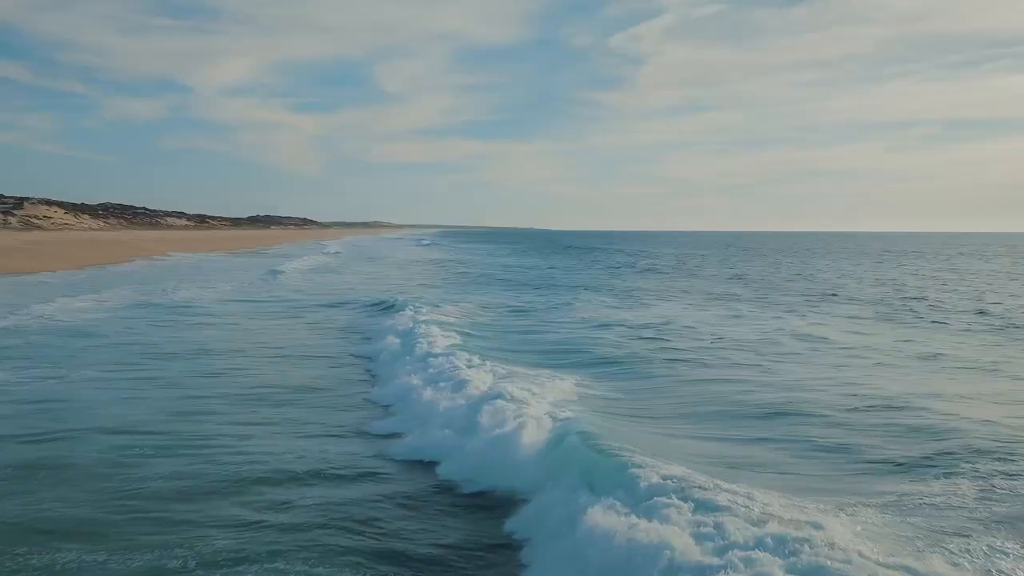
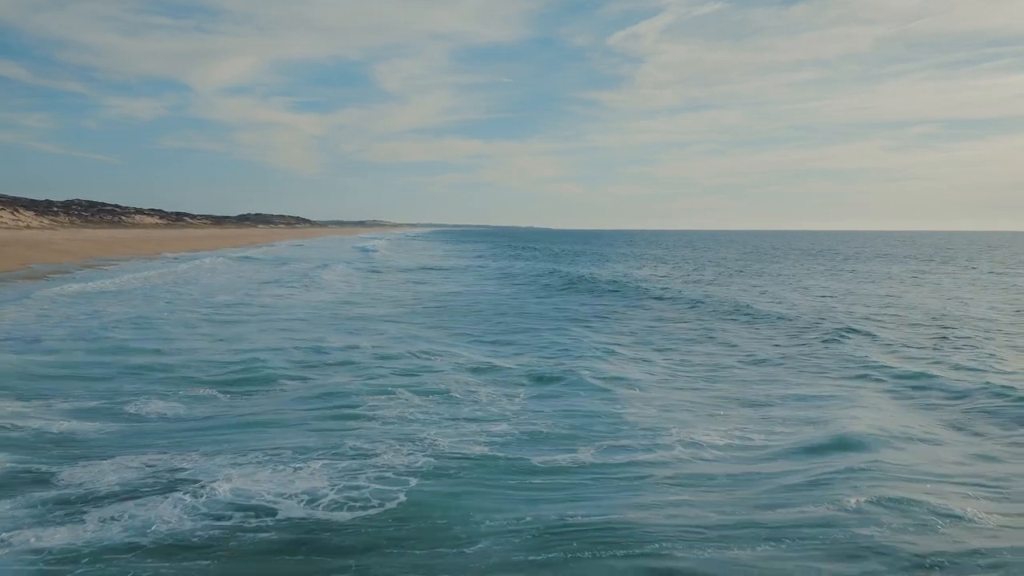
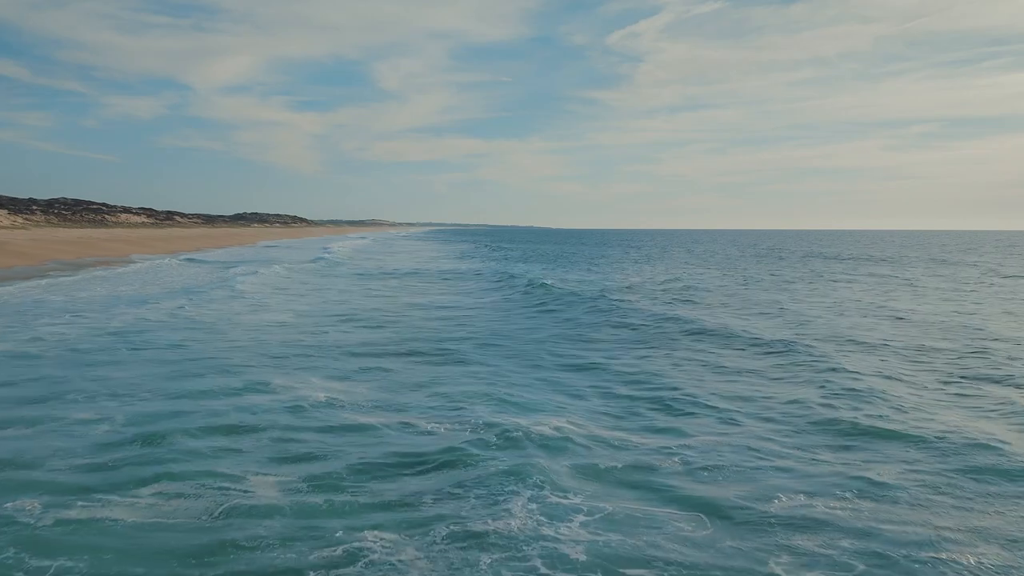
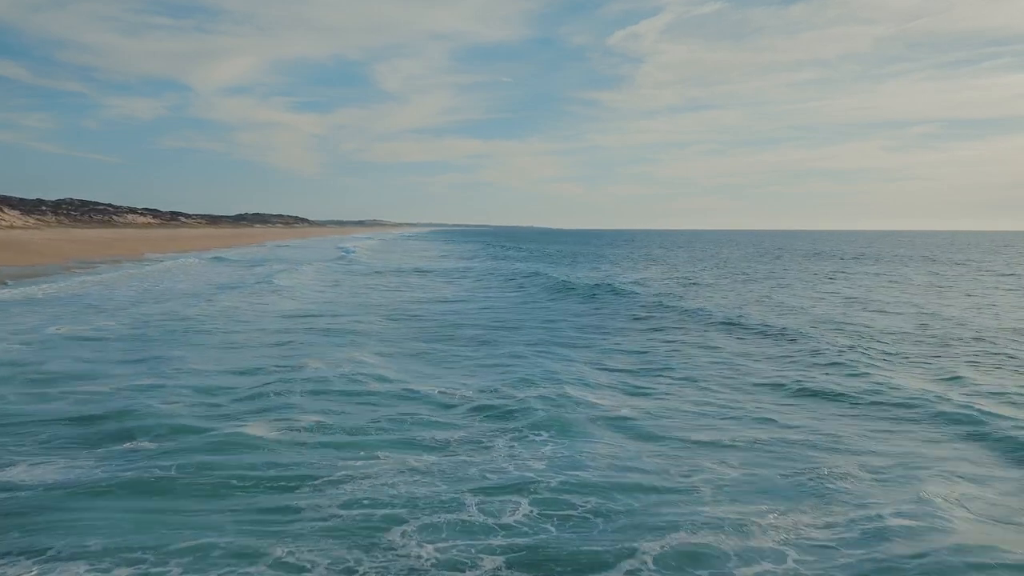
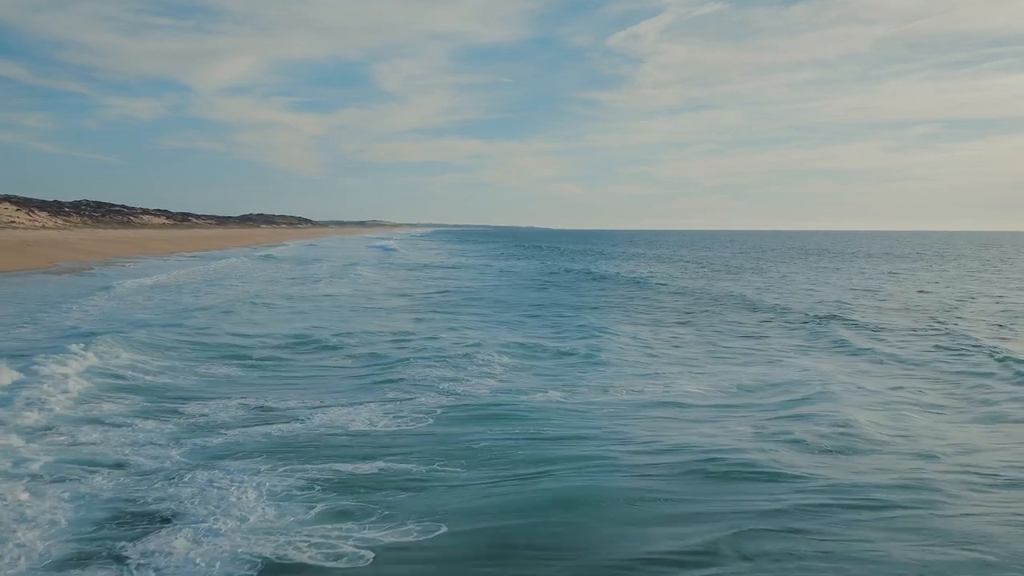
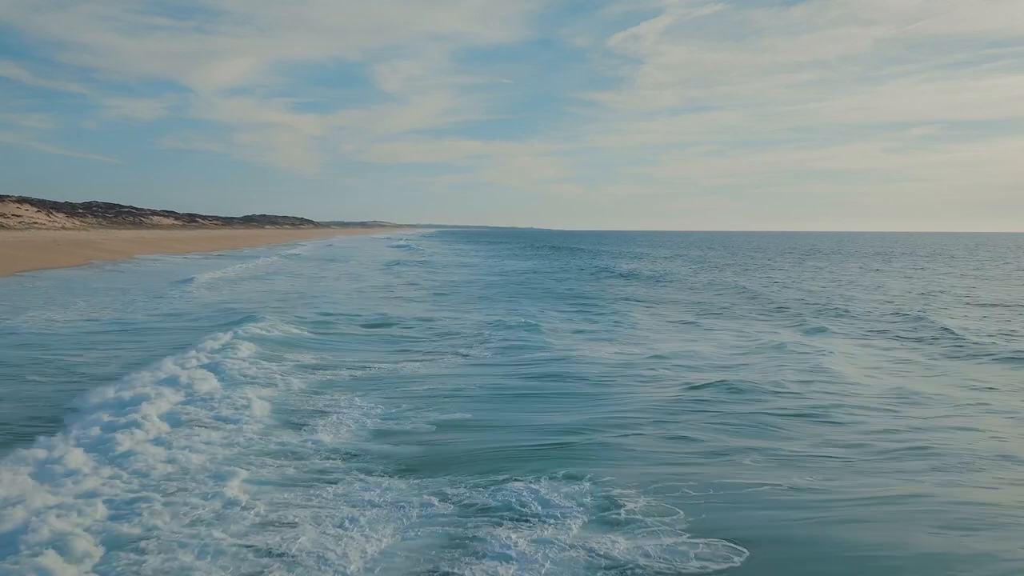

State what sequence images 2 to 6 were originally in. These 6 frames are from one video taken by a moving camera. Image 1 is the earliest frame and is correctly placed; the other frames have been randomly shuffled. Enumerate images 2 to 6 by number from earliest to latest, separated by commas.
6, 5, 2, 4, 3
